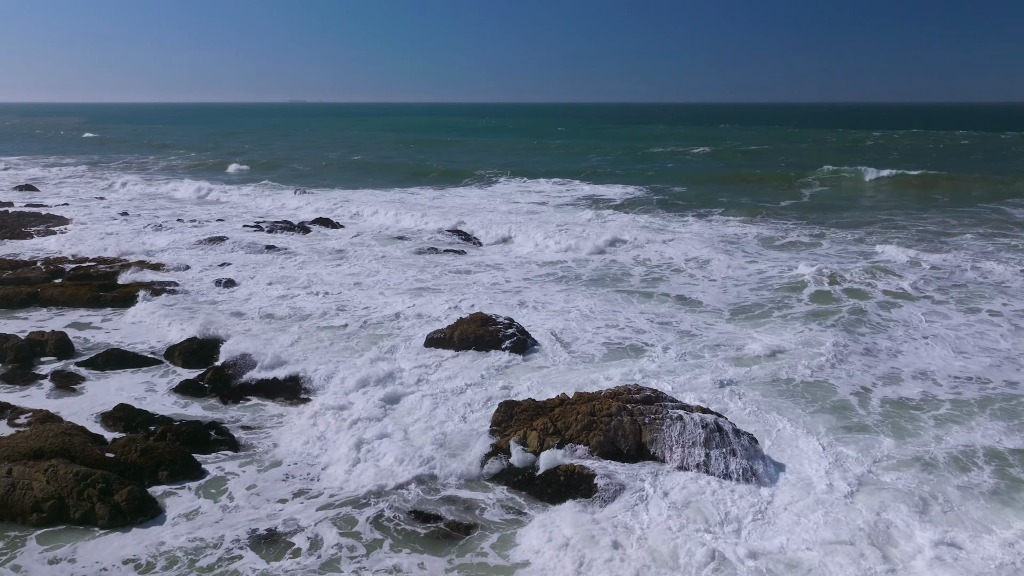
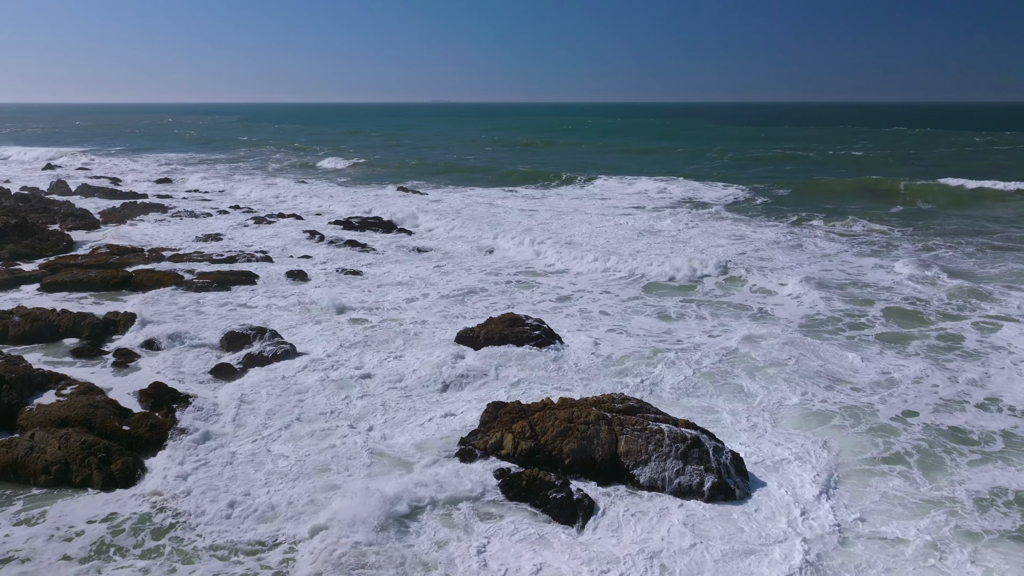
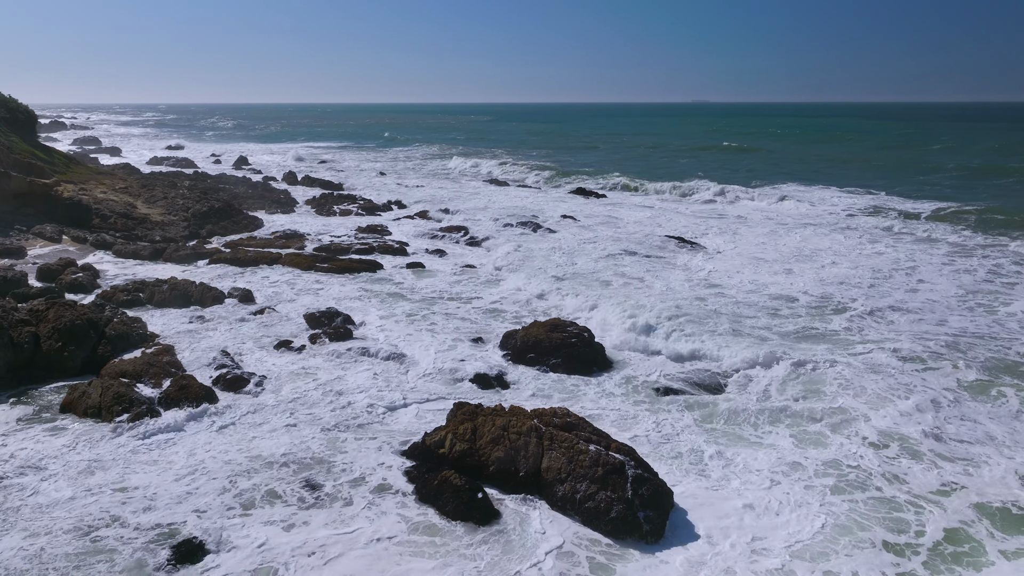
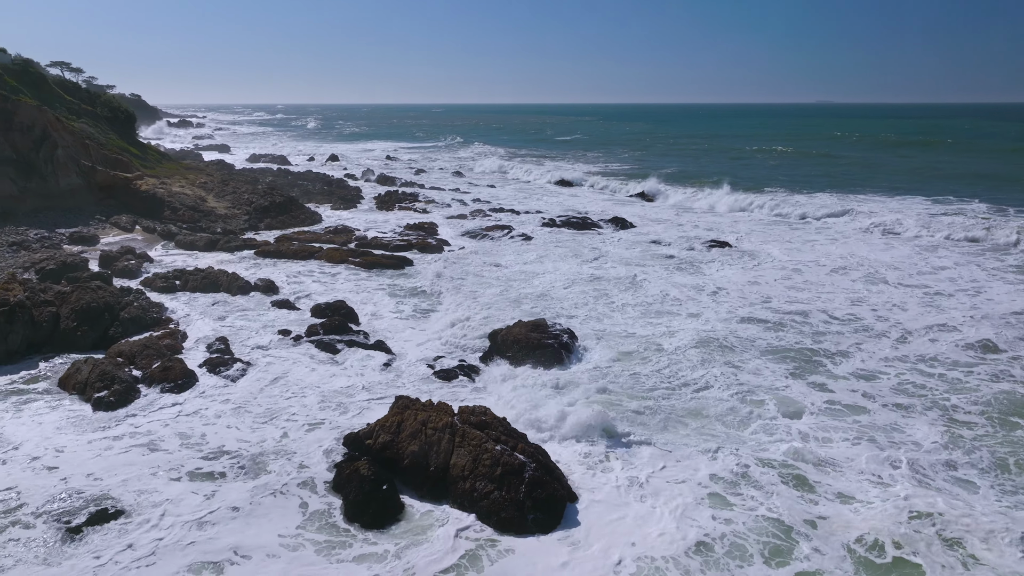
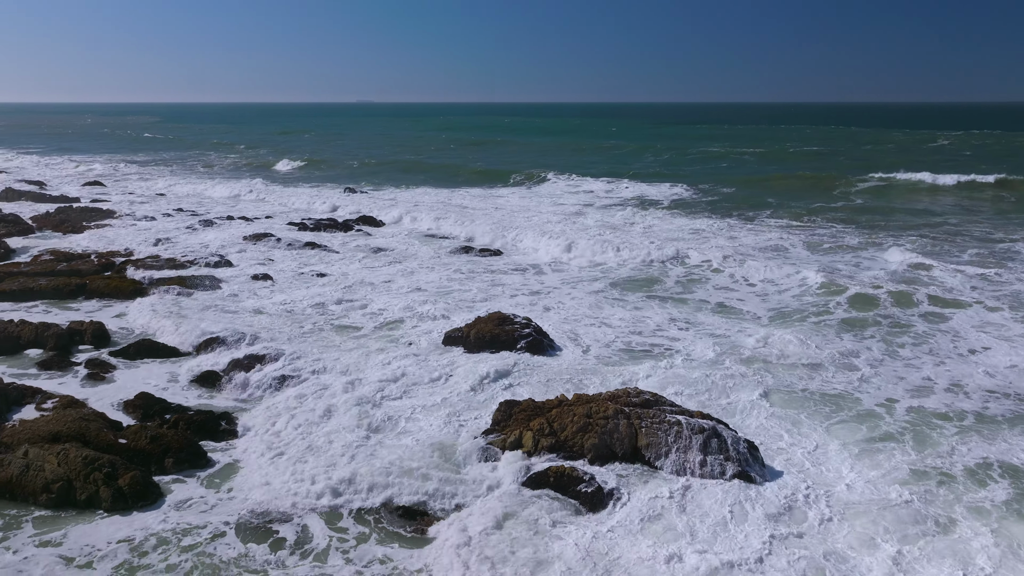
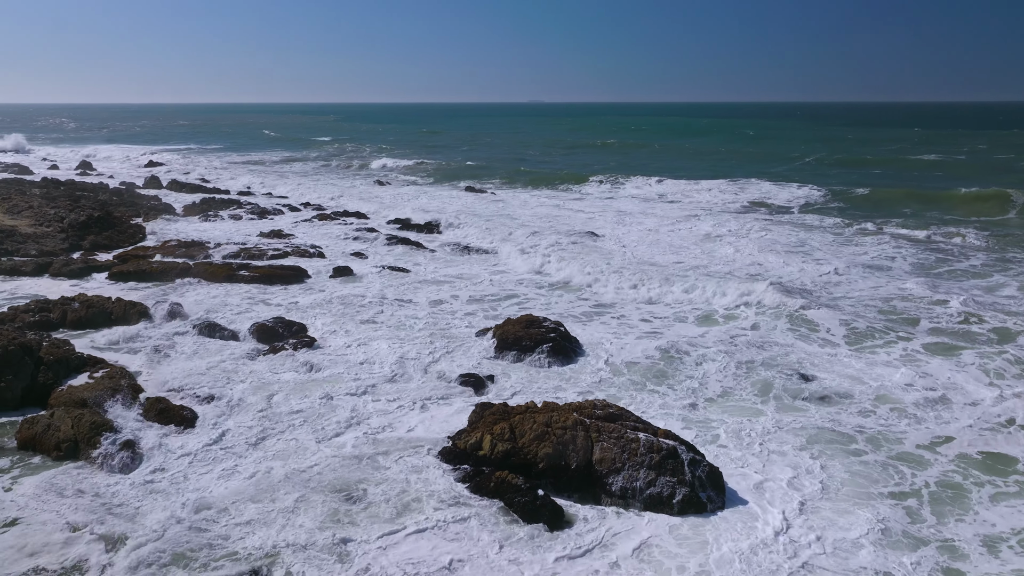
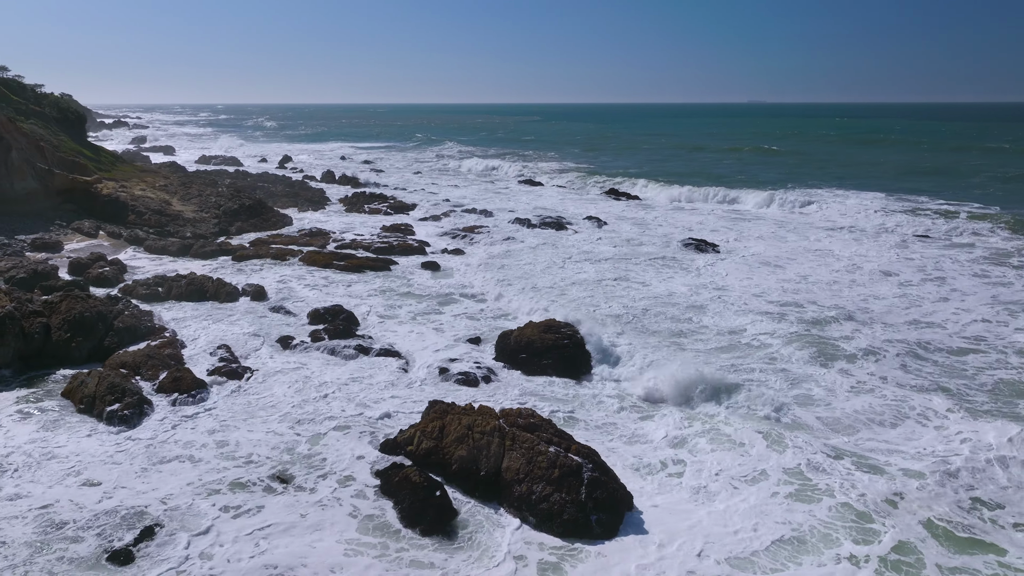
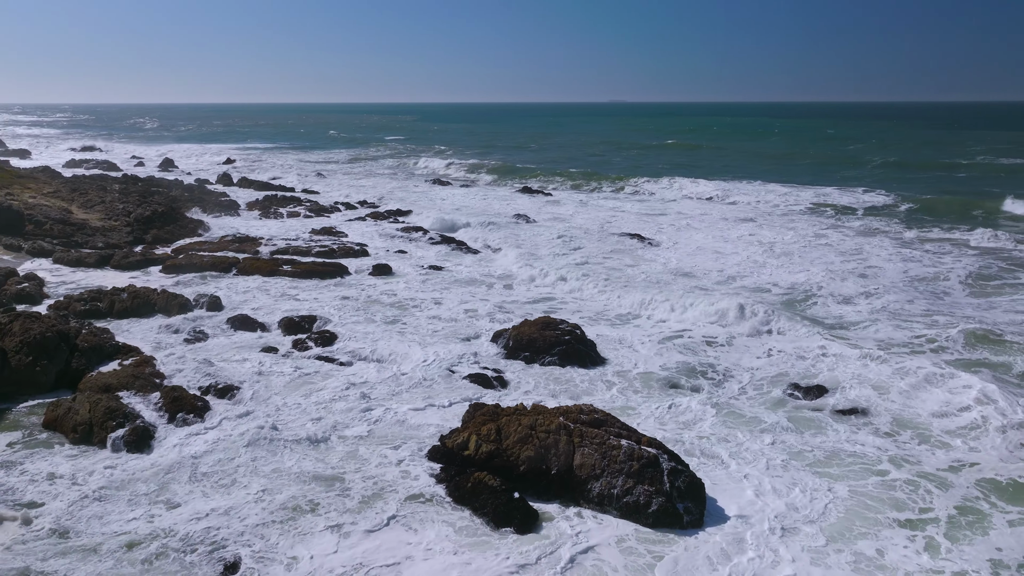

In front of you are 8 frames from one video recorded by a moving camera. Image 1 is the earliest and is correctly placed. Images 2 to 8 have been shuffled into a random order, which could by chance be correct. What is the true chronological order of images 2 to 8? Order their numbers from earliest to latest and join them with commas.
5, 2, 6, 8, 3, 7, 4
